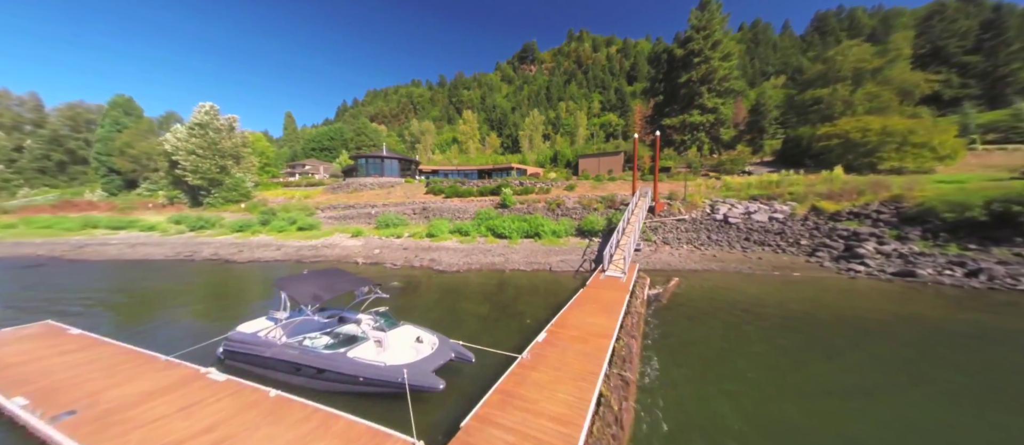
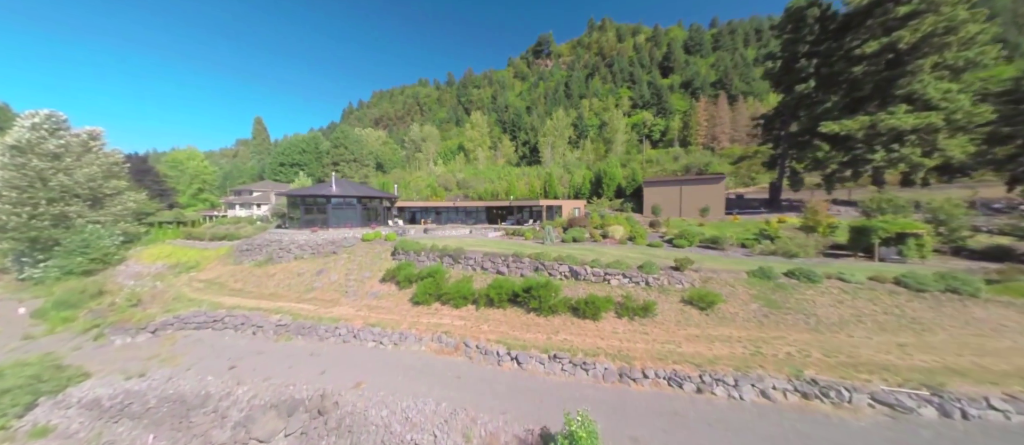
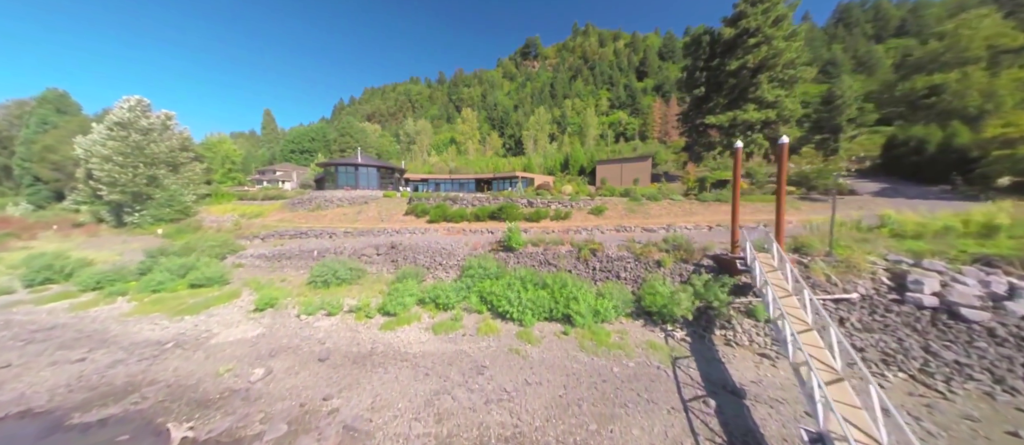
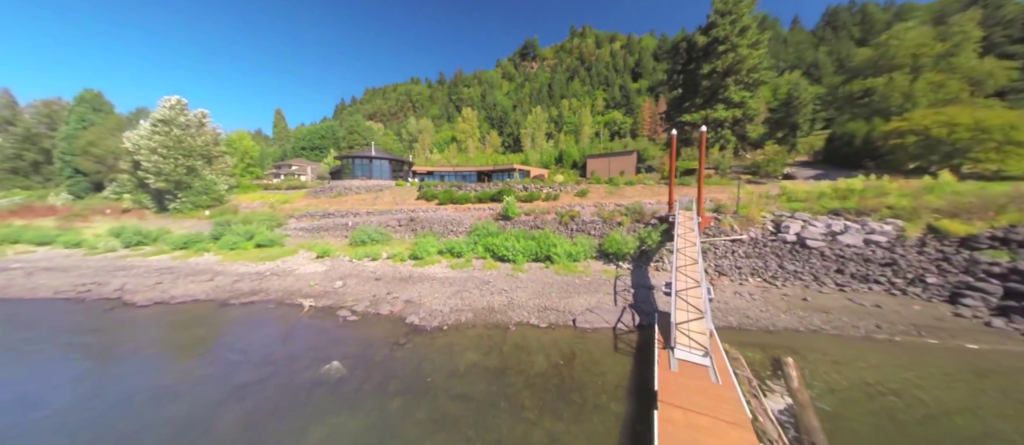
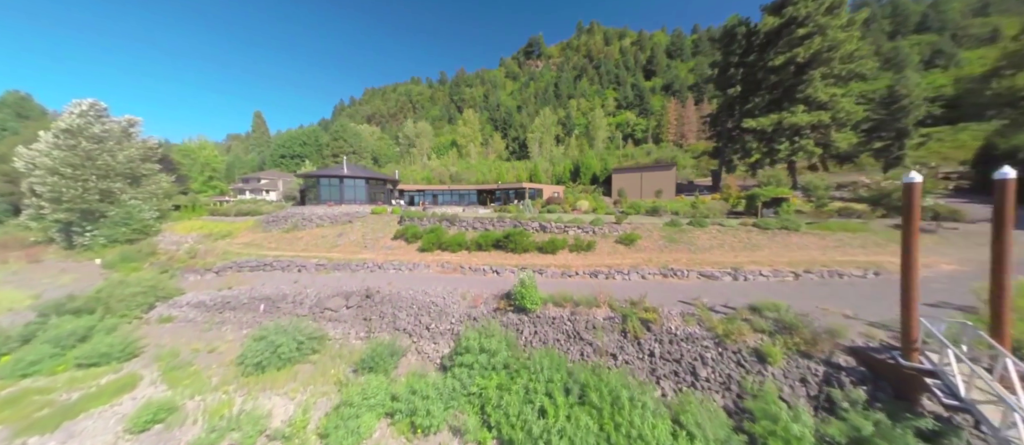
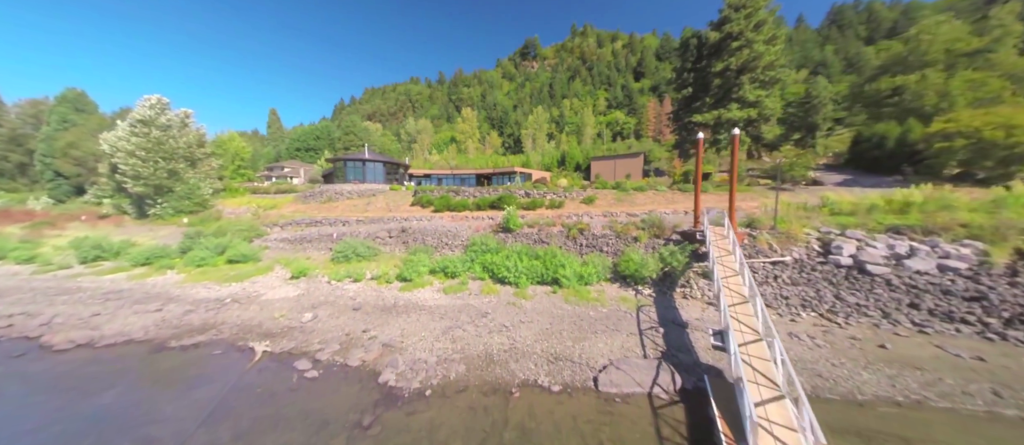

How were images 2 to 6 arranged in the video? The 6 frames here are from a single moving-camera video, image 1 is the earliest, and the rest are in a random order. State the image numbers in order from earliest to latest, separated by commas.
4, 6, 3, 5, 2
